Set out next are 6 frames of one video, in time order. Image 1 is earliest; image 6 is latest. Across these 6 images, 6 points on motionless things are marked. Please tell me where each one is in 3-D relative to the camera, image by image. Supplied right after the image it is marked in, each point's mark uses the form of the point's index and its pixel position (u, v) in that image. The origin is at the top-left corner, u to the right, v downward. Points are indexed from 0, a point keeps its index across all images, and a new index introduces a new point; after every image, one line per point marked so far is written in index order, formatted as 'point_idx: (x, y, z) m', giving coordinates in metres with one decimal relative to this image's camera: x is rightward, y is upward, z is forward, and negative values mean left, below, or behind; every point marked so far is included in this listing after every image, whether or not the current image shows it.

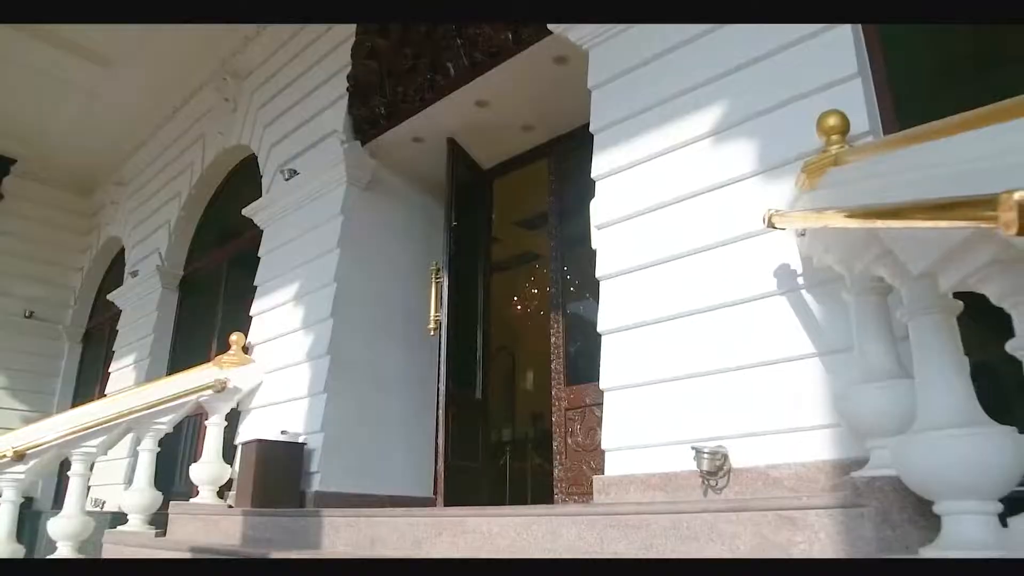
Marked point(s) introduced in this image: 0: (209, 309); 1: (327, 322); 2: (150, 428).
0: (-2.6, -0.2, +5.9) m
1: (-1.1, -0.2, +4.1) m
2: (-2.1, -0.8, +4.0) m
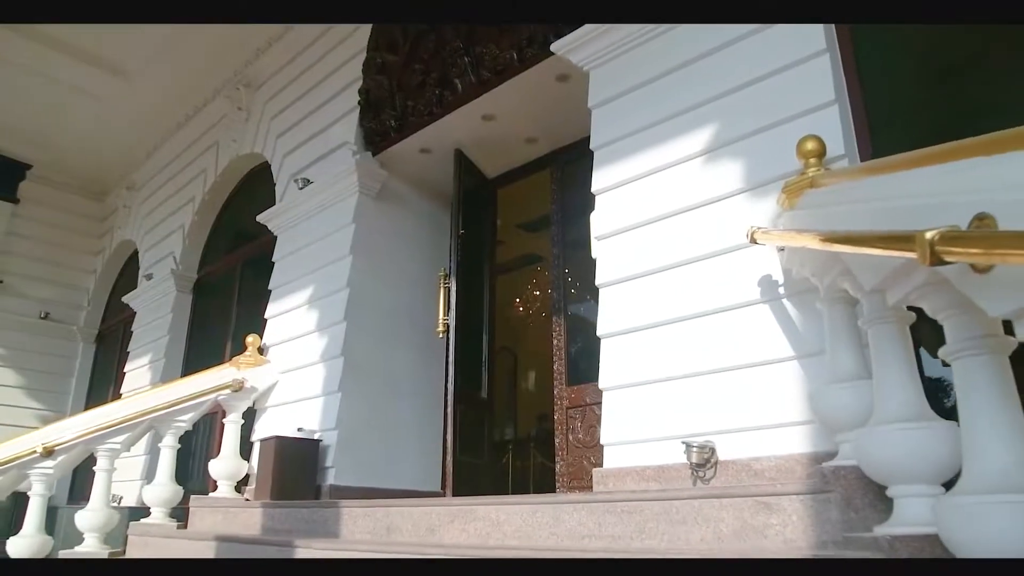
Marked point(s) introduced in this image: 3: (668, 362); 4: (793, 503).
0: (-2.5, -0.2, +6.1) m
1: (-1.1, -0.2, +4.3) m
2: (-2.1, -0.8, +4.2) m
3: (+0.6, -0.3, +2.6) m
4: (+0.7, -0.6, +1.8) m
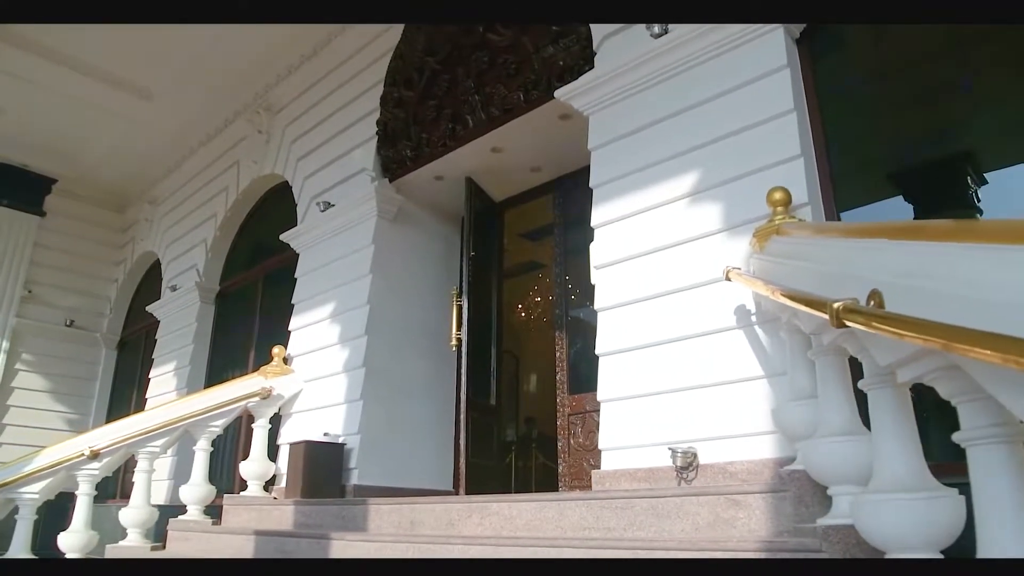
0: (-2.5, -0.3, +6.5) m
1: (-1.0, -0.3, +4.7) m
2: (-2.1, -0.9, +4.6) m
3: (+0.6, -0.4, +3.0) m
4: (+0.8, -0.7, +2.2) m
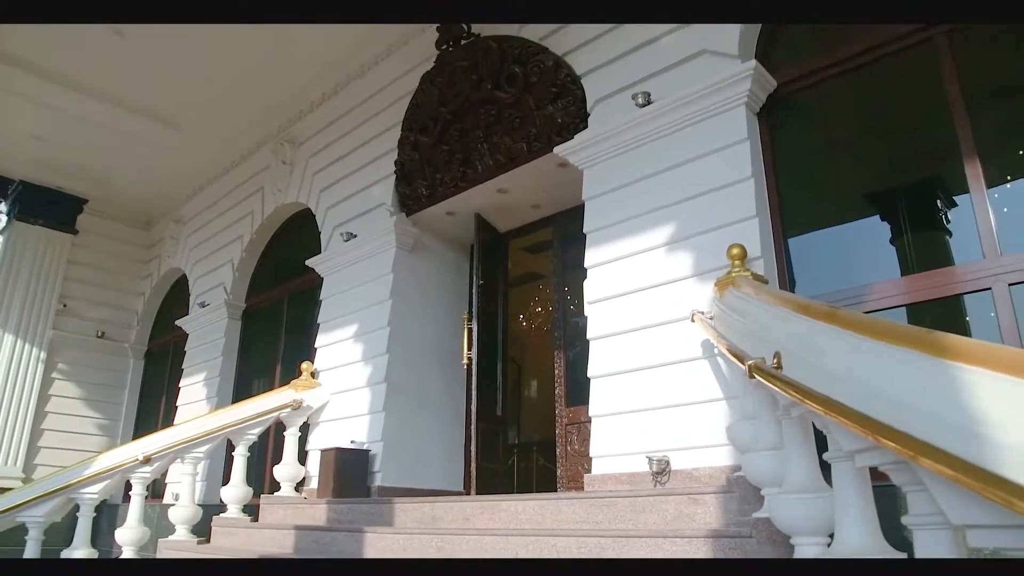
0: (-2.5, -0.5, +7.1) m
1: (-1.0, -0.5, +5.3) m
2: (-2.0, -1.1, +5.2) m
3: (+0.6, -0.6, +3.6) m
4: (+0.8, -0.9, +2.8) m
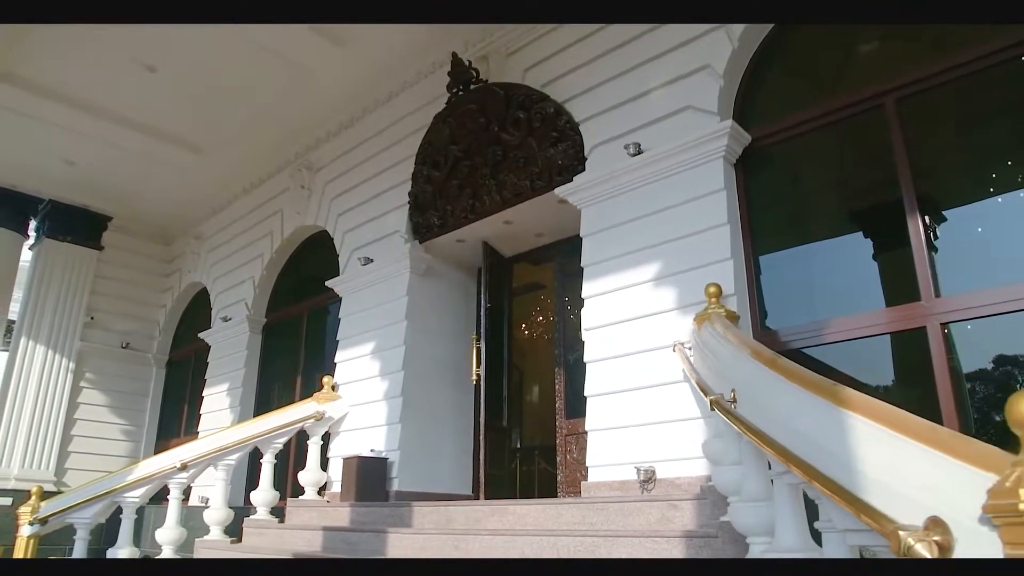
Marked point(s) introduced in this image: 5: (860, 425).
0: (-2.4, -0.7, +7.6) m
1: (-1.0, -0.7, +5.8) m
2: (-2.0, -1.3, +5.8) m
3: (+0.7, -0.8, +4.1) m
4: (+0.8, -1.0, +3.3) m
5: (+0.9, -0.4, +1.8) m
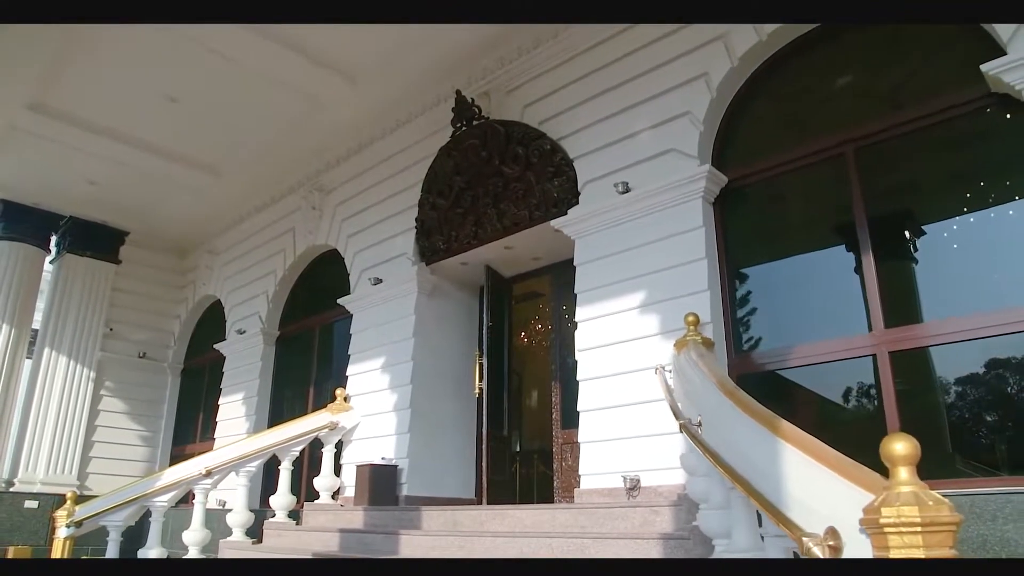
0: (-2.4, -0.9, +8.1) m
1: (-1.0, -0.9, +6.3) m
2: (-2.0, -1.5, +6.2) m
3: (+0.7, -0.9, +4.5) m
4: (+0.8, -1.2, +3.8) m
5: (+0.9, -0.5, +2.3) m
